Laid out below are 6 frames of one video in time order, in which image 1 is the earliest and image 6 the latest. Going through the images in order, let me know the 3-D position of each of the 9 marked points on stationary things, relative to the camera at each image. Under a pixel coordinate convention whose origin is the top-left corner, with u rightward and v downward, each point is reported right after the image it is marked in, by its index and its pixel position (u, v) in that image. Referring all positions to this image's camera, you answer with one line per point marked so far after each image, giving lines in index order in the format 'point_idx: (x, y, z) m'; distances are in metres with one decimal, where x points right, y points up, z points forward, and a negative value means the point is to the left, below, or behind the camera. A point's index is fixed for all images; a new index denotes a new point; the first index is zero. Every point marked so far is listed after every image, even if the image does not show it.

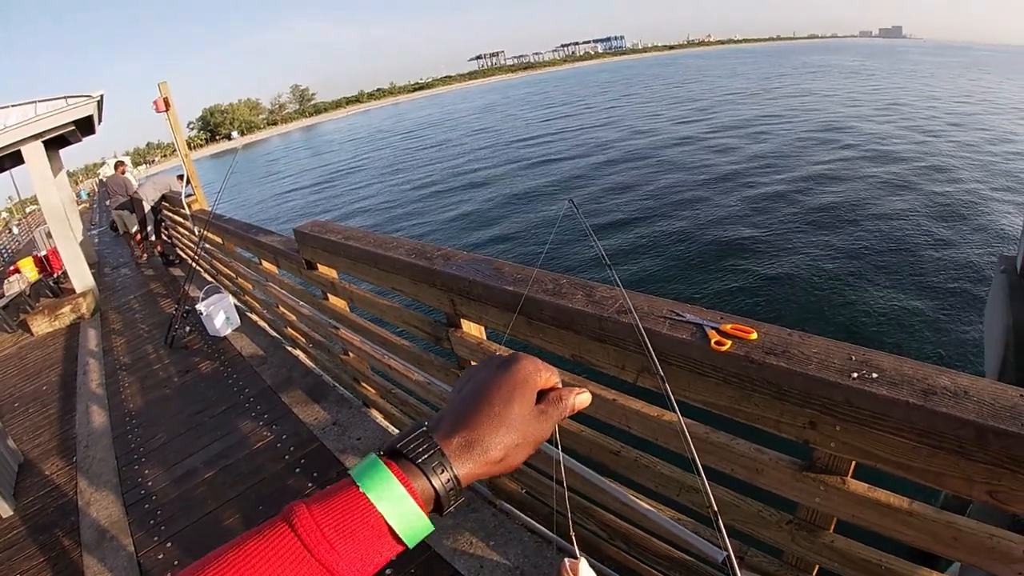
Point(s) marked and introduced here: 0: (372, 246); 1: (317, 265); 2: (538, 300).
0: (-0.8, +0.2, +2.7) m
1: (-1.2, +0.1, +3.0) m
2: (+0.1, 0.0, +2.3) m
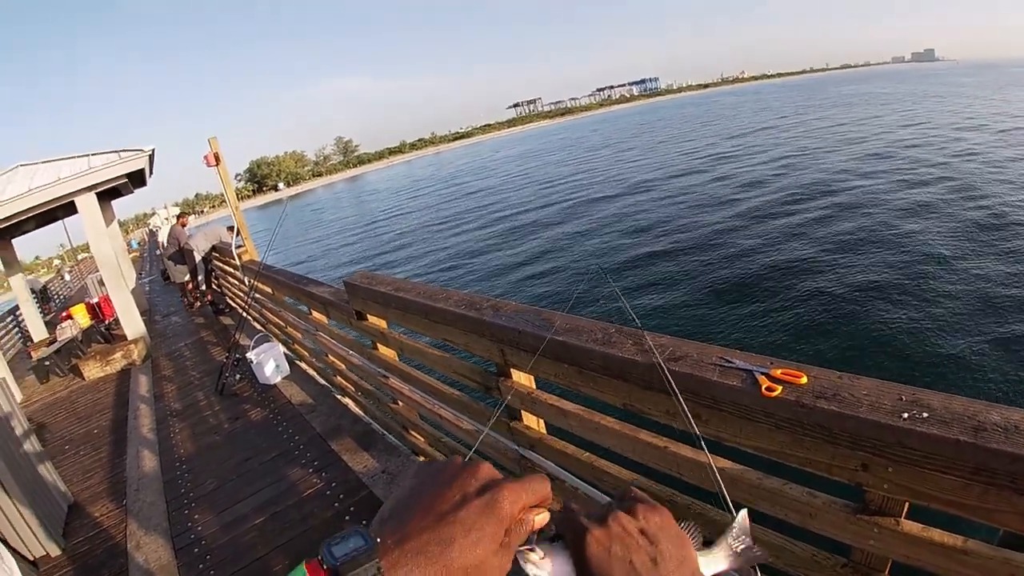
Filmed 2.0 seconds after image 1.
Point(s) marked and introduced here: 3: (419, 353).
0: (-0.5, 0.0, +2.8) m
1: (-0.9, -0.2, +3.1) m
2: (+0.3, -0.3, +2.3) m
3: (-0.5, -0.4, +2.9) m
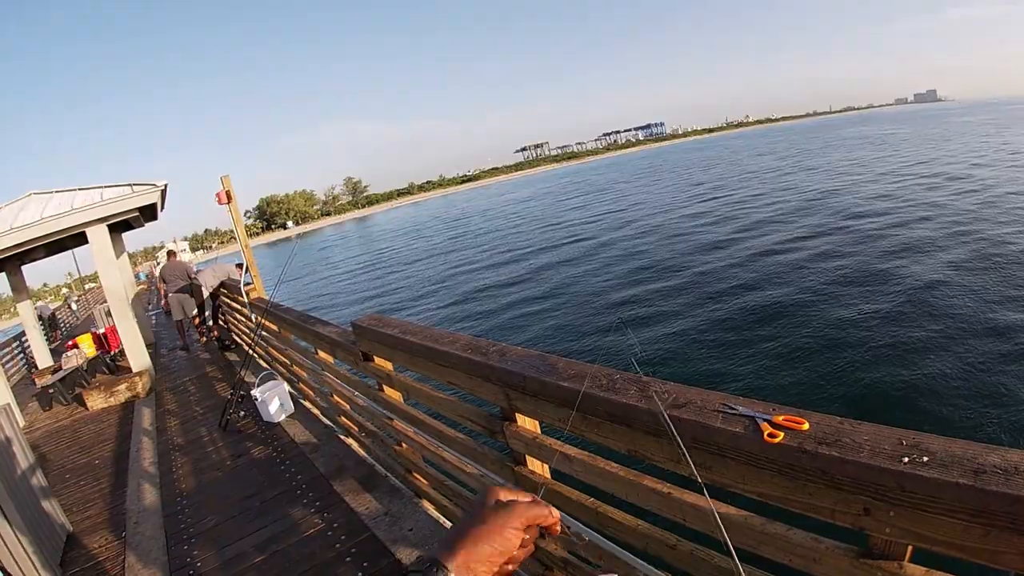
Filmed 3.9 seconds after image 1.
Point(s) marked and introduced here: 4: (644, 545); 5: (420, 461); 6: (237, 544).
0: (-0.5, -0.3, +2.8) m
1: (-0.9, -0.4, +3.1) m
2: (+0.4, -0.5, +2.3) m
3: (-0.5, -0.6, +2.9) m
4: (+0.7, -1.3, +2.5) m
5: (-0.6, -1.1, +3.2) m
6: (-2.0, -1.8, +3.6) m
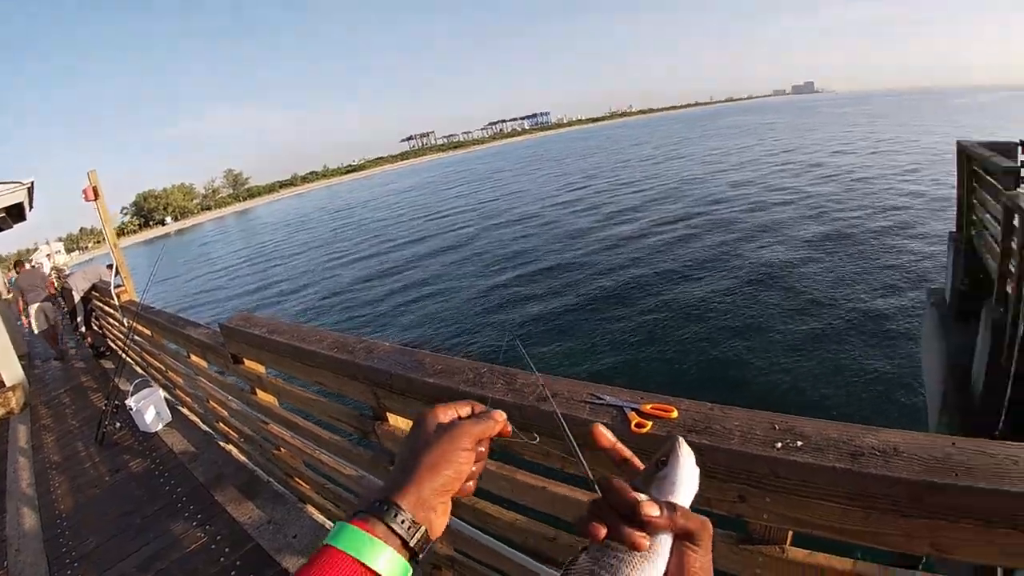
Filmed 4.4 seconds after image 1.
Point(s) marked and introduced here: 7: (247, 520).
0: (-1.2, -0.3, +2.8) m
1: (-1.6, -0.4, +3.0) m
2: (-0.3, -0.5, +2.3) m
3: (-1.2, -0.6, +2.9) m
4: (0.0, -1.3, +2.5) m
5: (-1.3, -1.1, +3.2) m
6: (-2.7, -1.8, +3.4) m
7: (-1.8, -1.6, +3.5) m
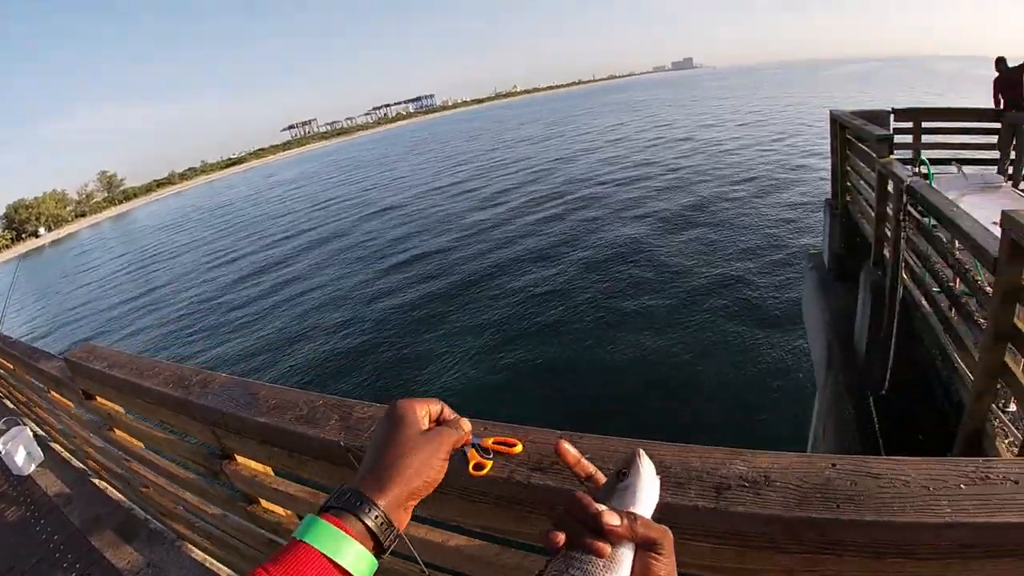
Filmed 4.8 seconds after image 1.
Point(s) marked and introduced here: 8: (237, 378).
0: (-1.9, -0.5, +2.7) m
1: (-2.3, -0.6, +3.0) m
2: (-1.0, -0.7, +2.3) m
3: (-2.0, -0.8, +2.8) m
4: (-0.7, -1.5, +2.5) m
5: (-2.1, -1.3, +3.1) m
6: (-3.4, -2.1, +3.3) m
7: (-2.5, -1.8, +3.4) m
8: (-1.3, -0.5, +2.6) m
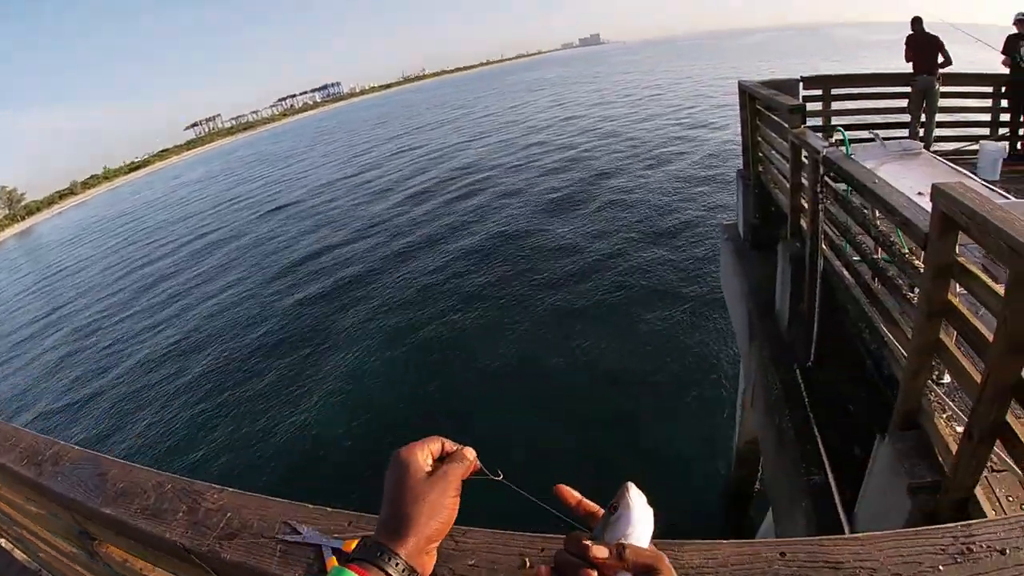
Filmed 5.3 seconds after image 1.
0: (-2.2, -0.4, +3.0) m
1: (-2.6, -0.6, +3.3) m
2: (-1.4, -0.6, +2.5) m
3: (-2.2, -0.7, +3.1) m
4: (-1.0, -1.4, +2.7) m
5: (-2.3, -1.2, +3.4) m
6: (-3.6, -2.0, +3.8) m
7: (-2.7, -1.7, +3.8) m
8: (-1.6, -0.4, +2.9) m
